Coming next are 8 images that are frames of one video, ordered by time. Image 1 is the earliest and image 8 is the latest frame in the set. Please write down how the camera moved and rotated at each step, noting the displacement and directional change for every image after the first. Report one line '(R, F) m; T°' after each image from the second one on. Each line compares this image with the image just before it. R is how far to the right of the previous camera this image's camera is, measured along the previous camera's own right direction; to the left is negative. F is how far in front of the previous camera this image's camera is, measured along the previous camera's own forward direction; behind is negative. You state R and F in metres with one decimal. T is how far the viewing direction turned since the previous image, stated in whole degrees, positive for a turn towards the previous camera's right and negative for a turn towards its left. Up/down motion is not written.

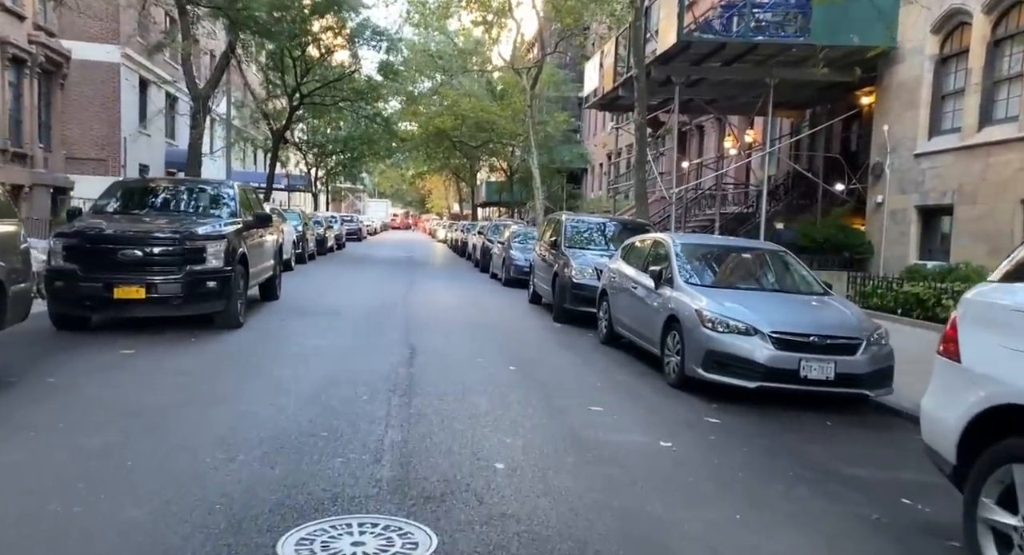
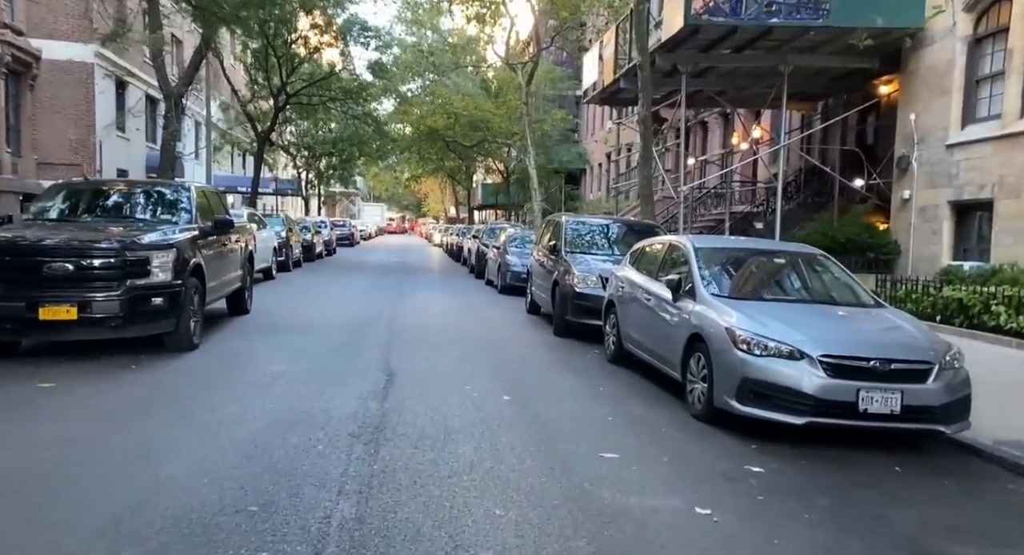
(0.0, +1.4) m; 0°
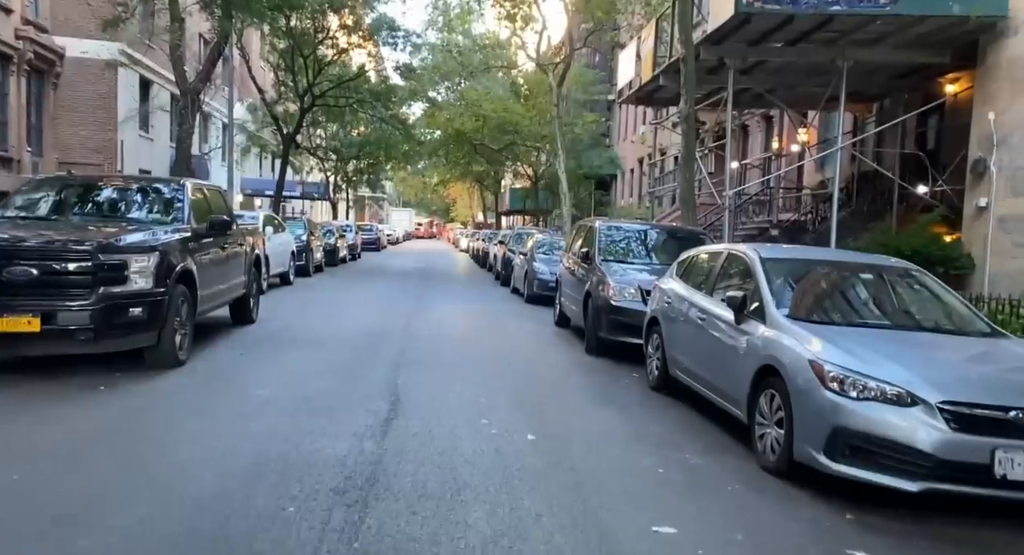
(0.0, +1.3) m; -2°
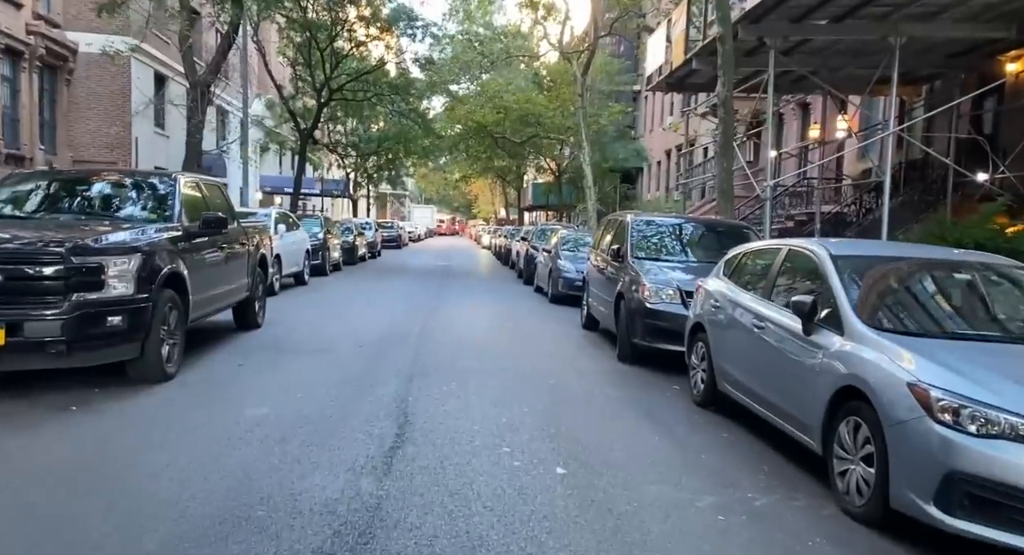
(0.0, +1.0) m; -2°
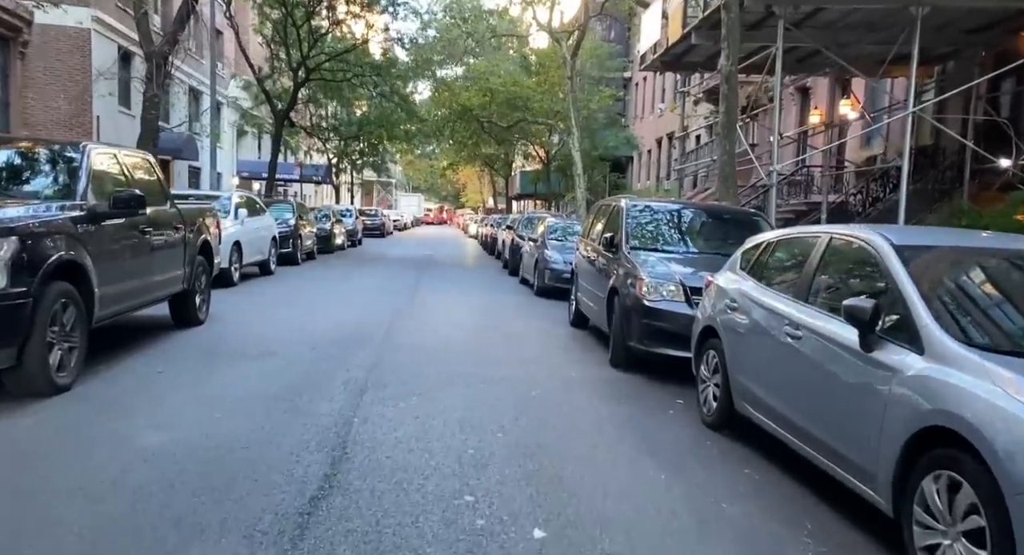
(+0.1, +1.4) m; +1°
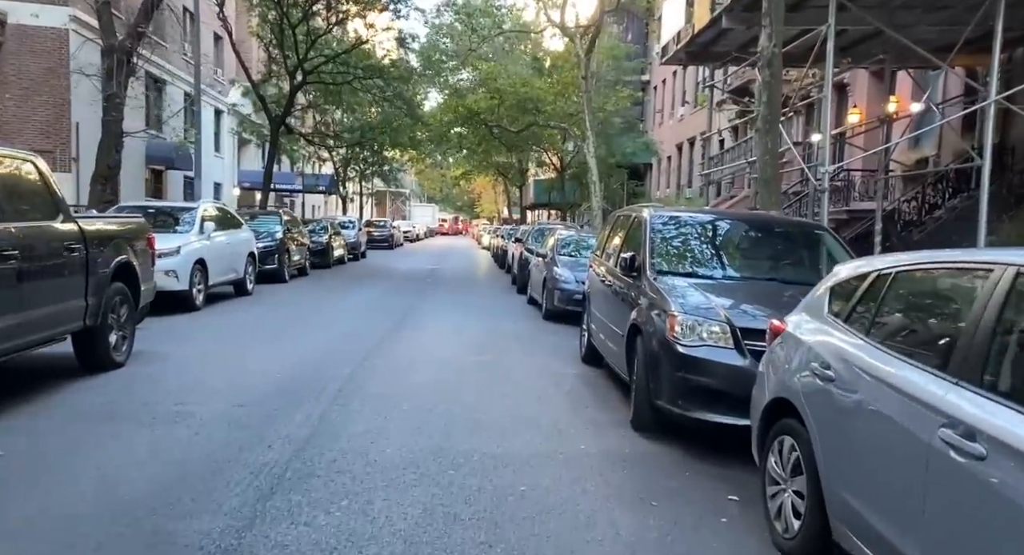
(+0.2, +2.1) m; -1°
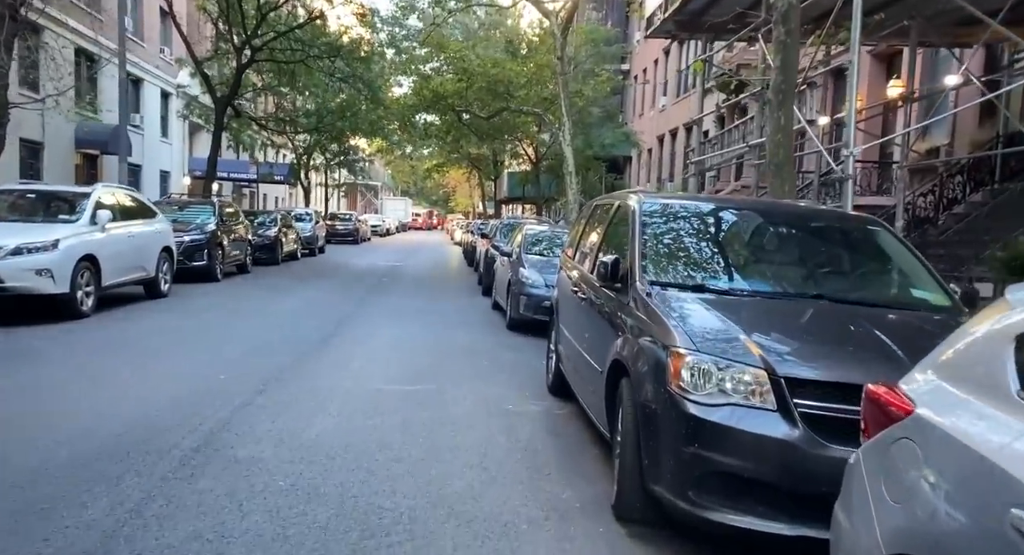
(+0.3, +2.3) m; +2°
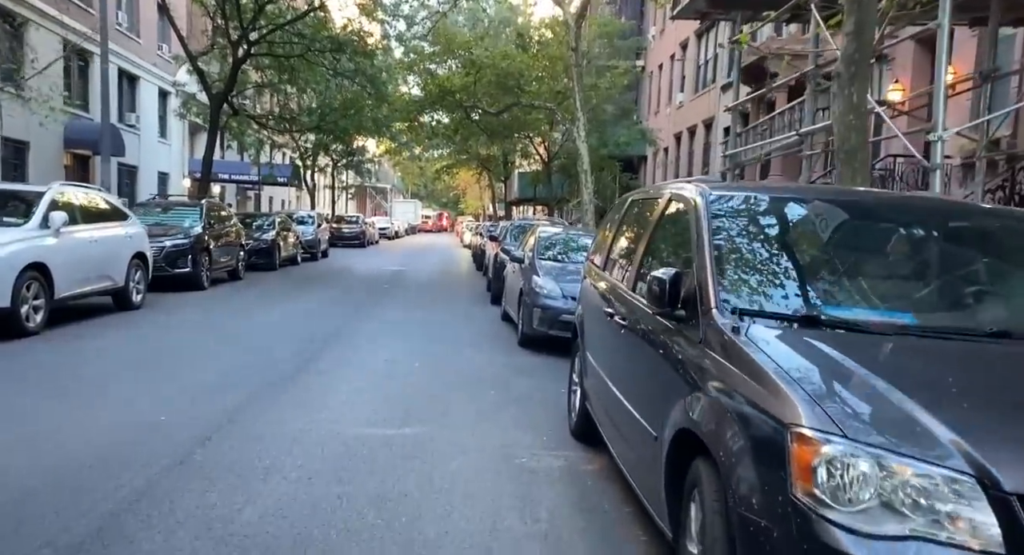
(0.0, +1.6) m; -1°
